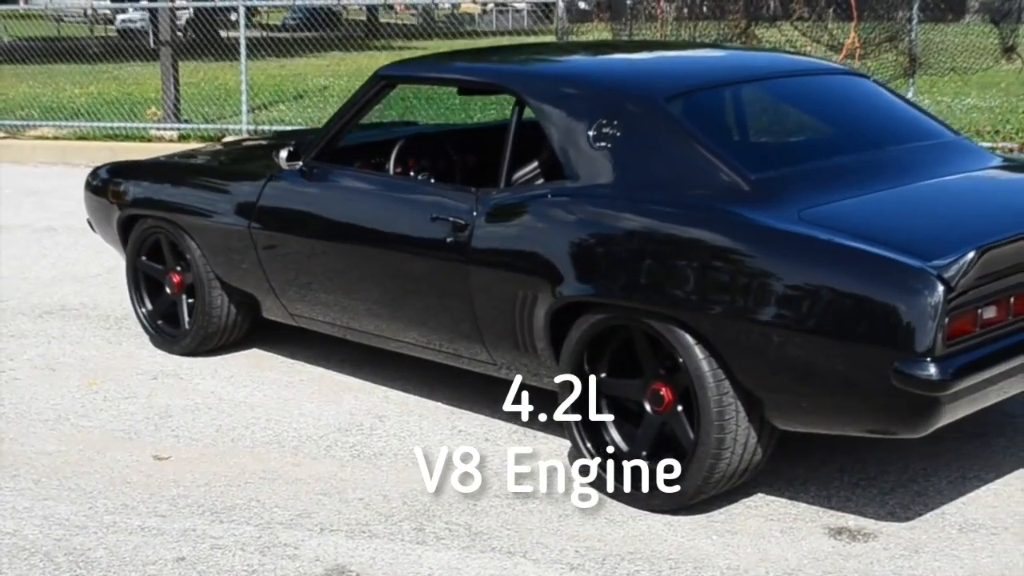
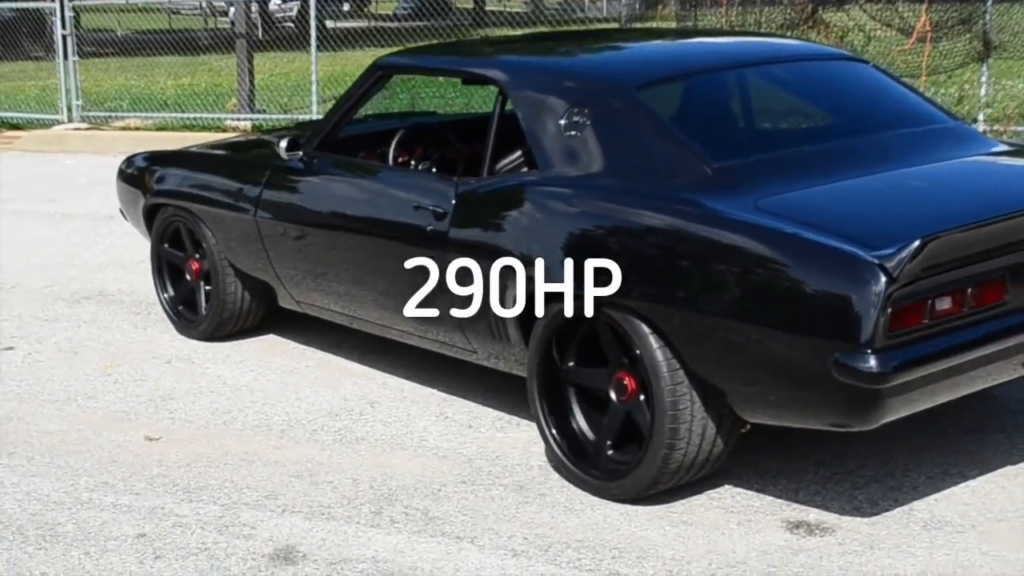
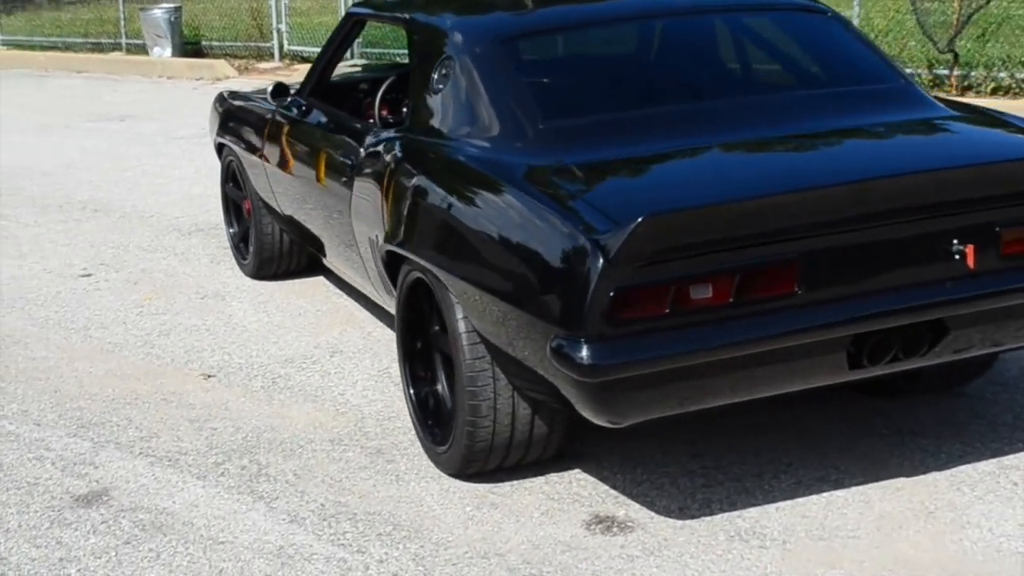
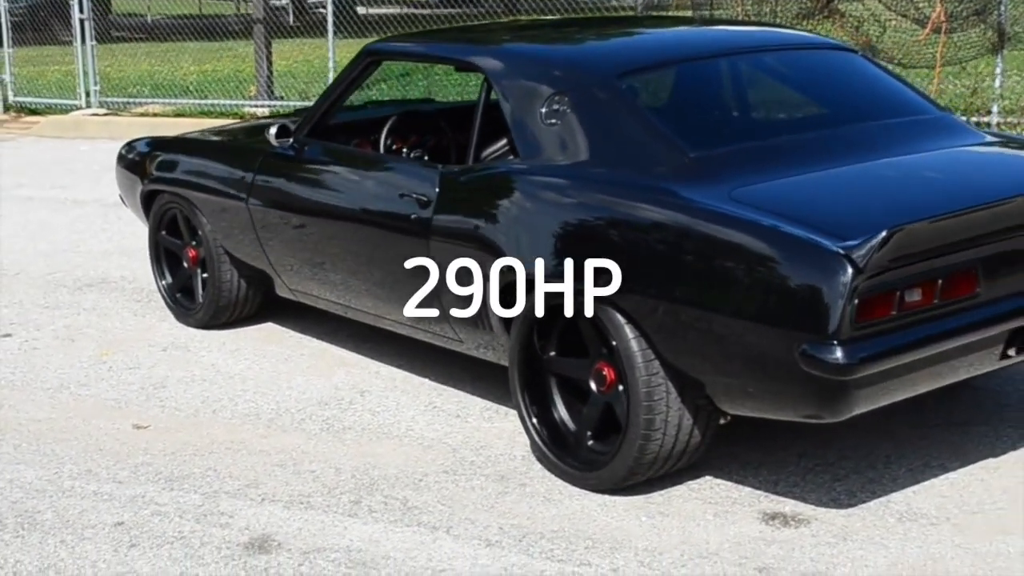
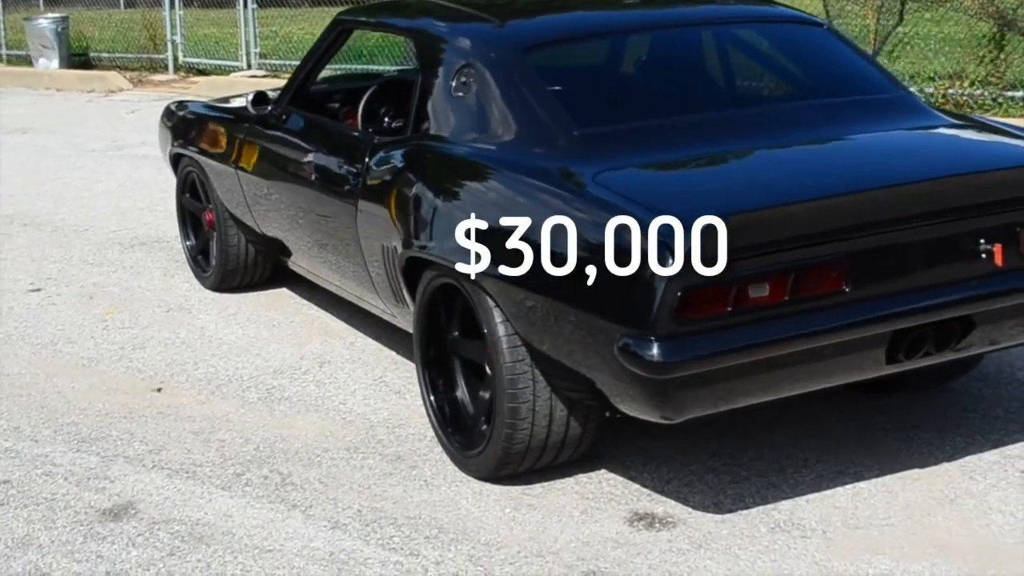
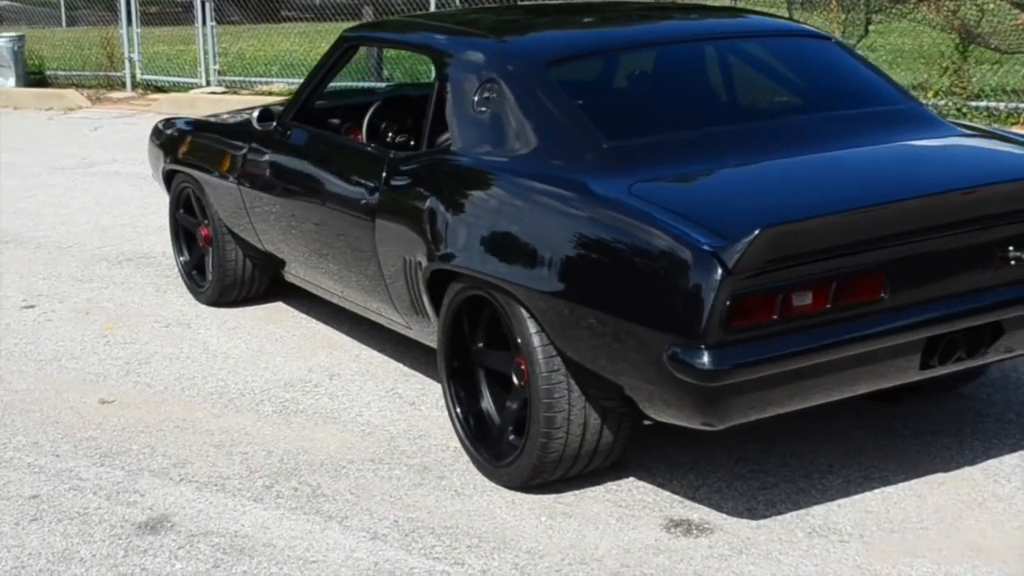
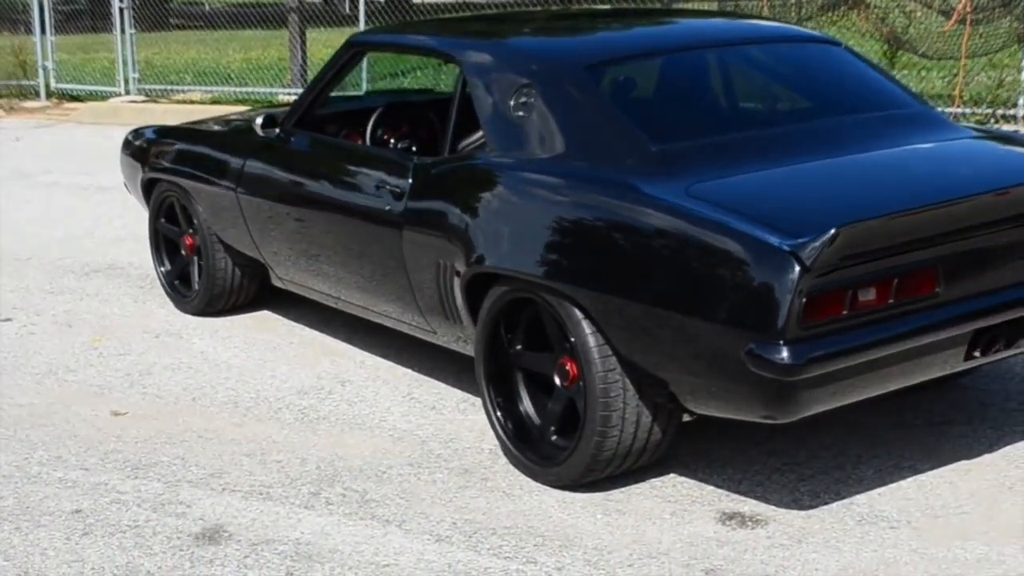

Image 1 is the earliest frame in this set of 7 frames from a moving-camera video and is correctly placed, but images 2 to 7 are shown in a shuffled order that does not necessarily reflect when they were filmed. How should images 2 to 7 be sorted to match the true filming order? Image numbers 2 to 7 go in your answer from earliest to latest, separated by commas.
2, 4, 7, 6, 5, 3
